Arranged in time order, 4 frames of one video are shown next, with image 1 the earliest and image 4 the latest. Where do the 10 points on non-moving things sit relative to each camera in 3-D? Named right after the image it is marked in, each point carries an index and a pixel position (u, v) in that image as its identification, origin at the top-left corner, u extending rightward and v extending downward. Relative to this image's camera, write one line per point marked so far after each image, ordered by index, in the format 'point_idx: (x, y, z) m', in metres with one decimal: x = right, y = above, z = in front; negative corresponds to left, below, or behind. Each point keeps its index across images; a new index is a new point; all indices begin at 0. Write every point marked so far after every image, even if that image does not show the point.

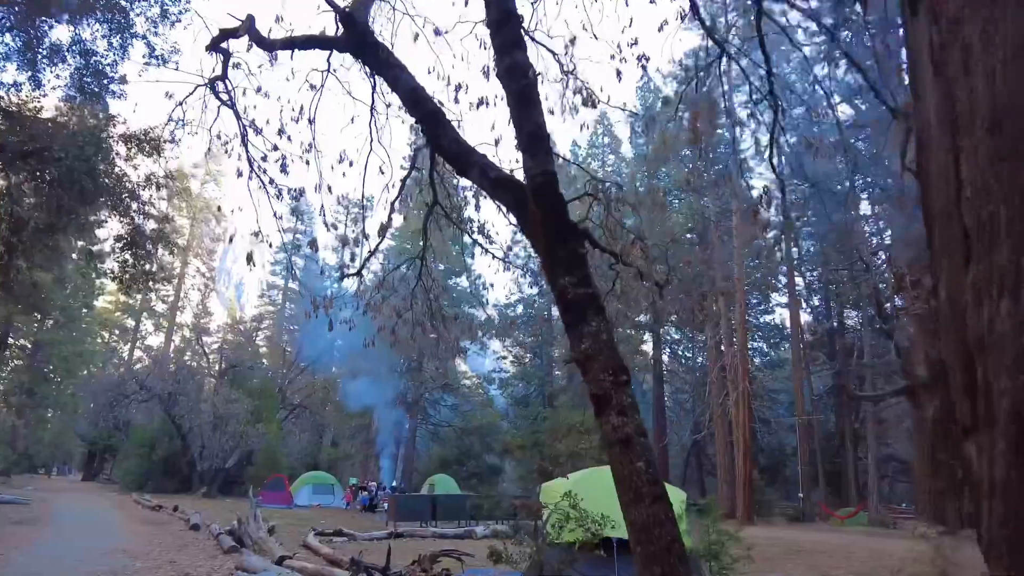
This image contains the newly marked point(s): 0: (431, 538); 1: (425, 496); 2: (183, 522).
0: (-1.0, -3.2, +10.1) m
1: (-1.3, -3.4, +12.9) m
2: (-5.1, -3.7, +12.2) m
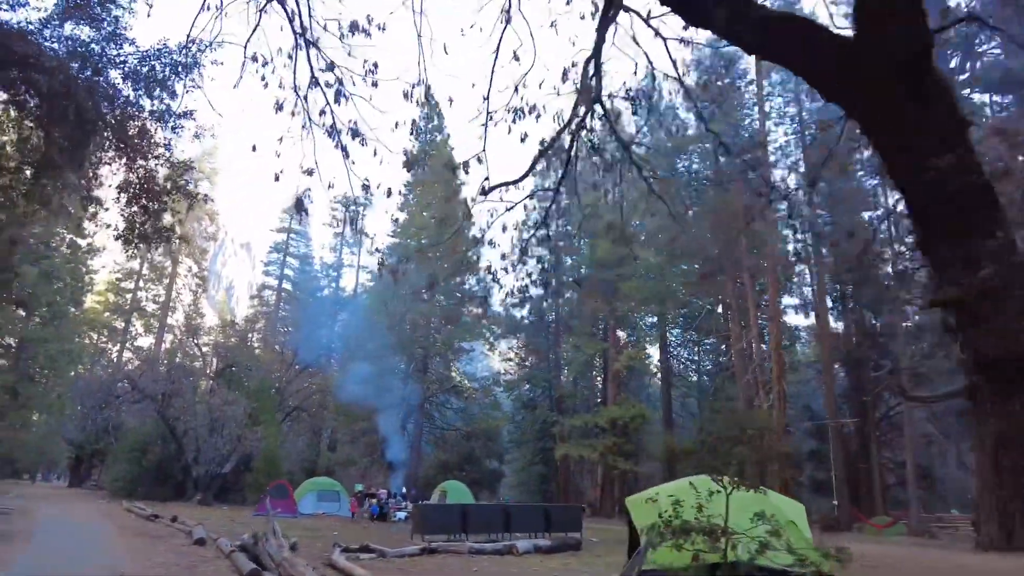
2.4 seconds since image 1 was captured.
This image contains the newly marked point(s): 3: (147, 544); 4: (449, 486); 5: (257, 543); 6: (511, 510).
0: (-0.5, -3.0, +9.0) m
1: (-0.9, -3.3, +11.8) m
2: (-4.6, -3.5, +11.1) m
3: (-4.6, -3.2, +9.8) m
4: (-1.5, -4.8, +18.8) m
5: (-2.5, -2.5, +7.7) m
6: (0.0, -3.4, +12.2) m
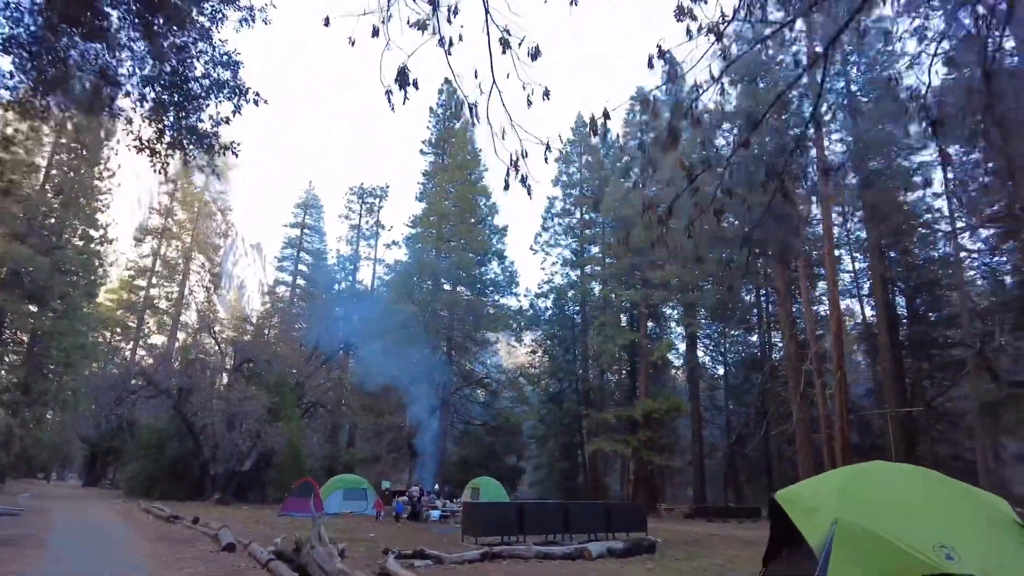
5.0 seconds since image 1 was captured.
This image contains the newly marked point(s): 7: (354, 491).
0: (+0.2, -2.7, +7.9) m
1: (-0.2, -3.0, +10.7) m
2: (-3.9, -3.2, +10.0) m
3: (-3.9, -2.9, +8.8) m
4: (-0.7, -4.4, +17.7) m
5: (-1.9, -2.2, +6.7) m
6: (+0.7, -3.1, +11.1) m
7: (-3.9, -5.0, +19.3) m
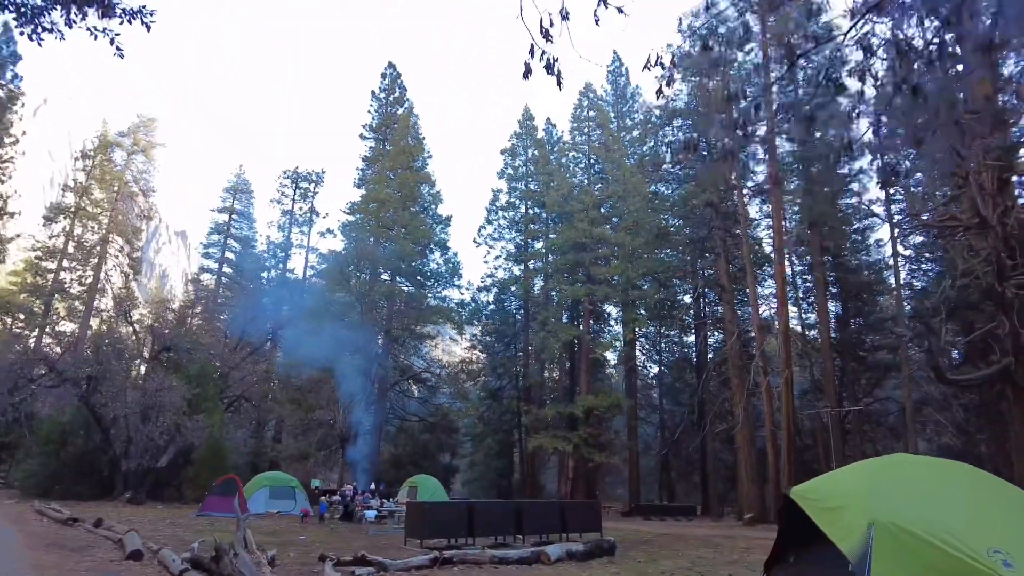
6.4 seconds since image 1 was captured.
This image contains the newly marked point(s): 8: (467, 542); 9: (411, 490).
0: (-0.3, -2.5, +7.1) m
1: (-0.9, -2.7, +9.9) m
2: (-4.5, -2.9, +8.9) m
3: (-4.4, -2.6, +7.7) m
4: (-2.0, -4.2, +16.8) m
5: (-2.2, -2.0, +5.7) m
6: (0.0, -2.9, +10.3) m
7: (-5.4, -4.7, +18.1) m
8: (-0.8, -3.3, +10.2) m
9: (-2.2, -4.4, +16.7) m
